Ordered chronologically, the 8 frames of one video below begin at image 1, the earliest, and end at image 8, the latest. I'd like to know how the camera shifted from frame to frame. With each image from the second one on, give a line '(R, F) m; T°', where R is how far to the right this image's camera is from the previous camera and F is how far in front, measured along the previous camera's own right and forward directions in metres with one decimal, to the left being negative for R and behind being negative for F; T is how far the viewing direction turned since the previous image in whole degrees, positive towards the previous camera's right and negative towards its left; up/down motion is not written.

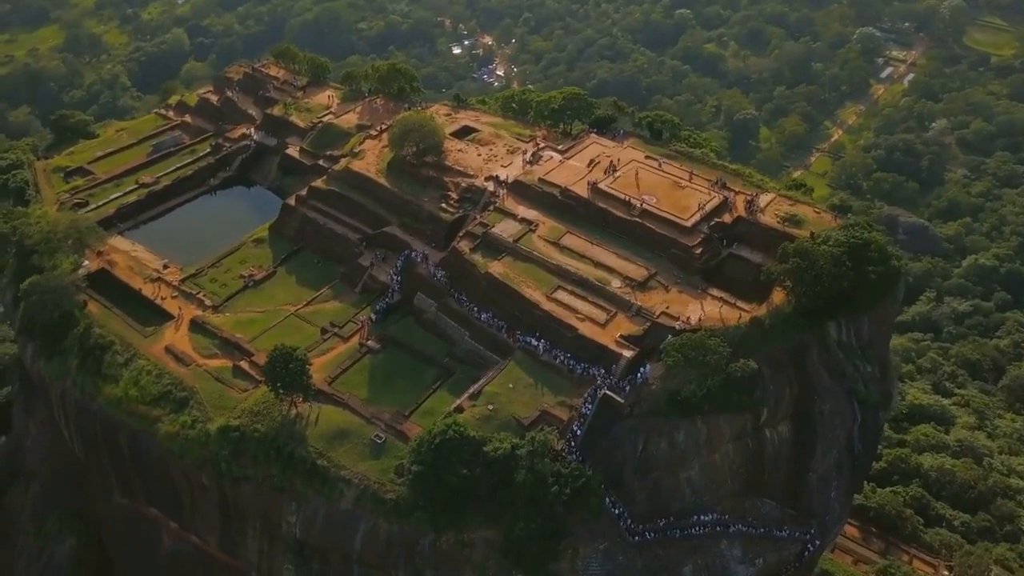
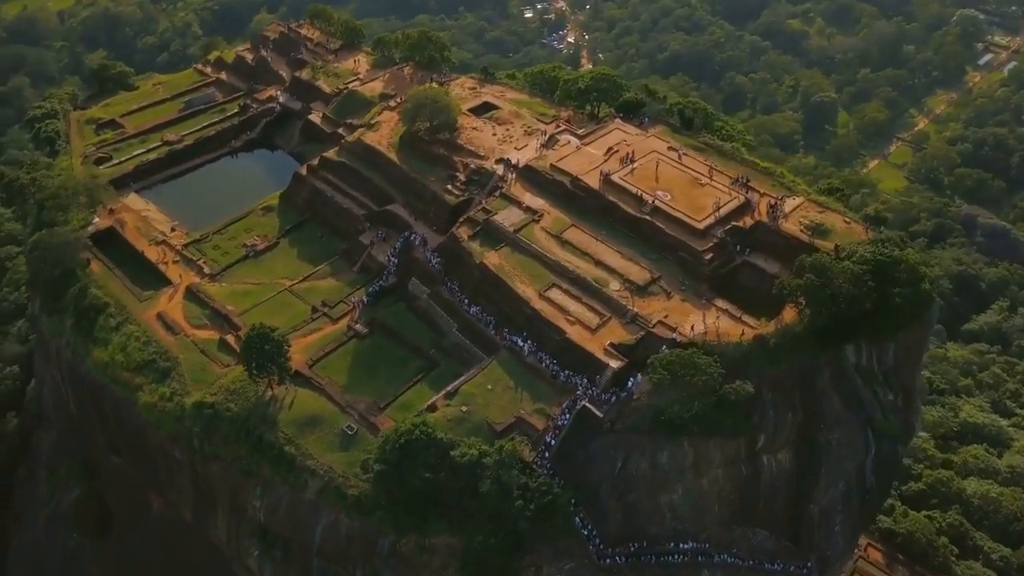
(+3.4, +2.3) m; -5°
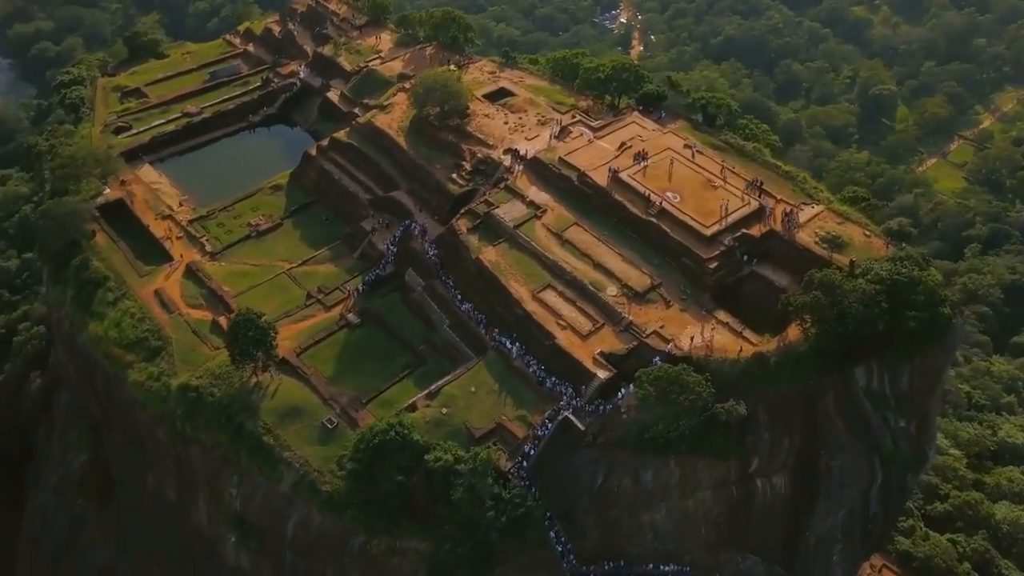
(+2.3, +1.5) m; -3°
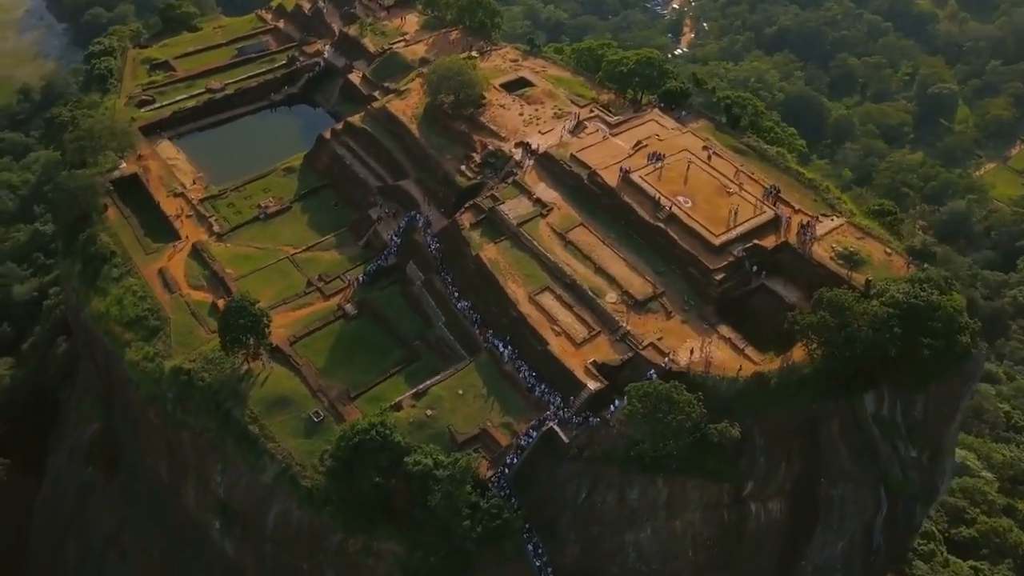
(+2.0, +1.2) m; -3°
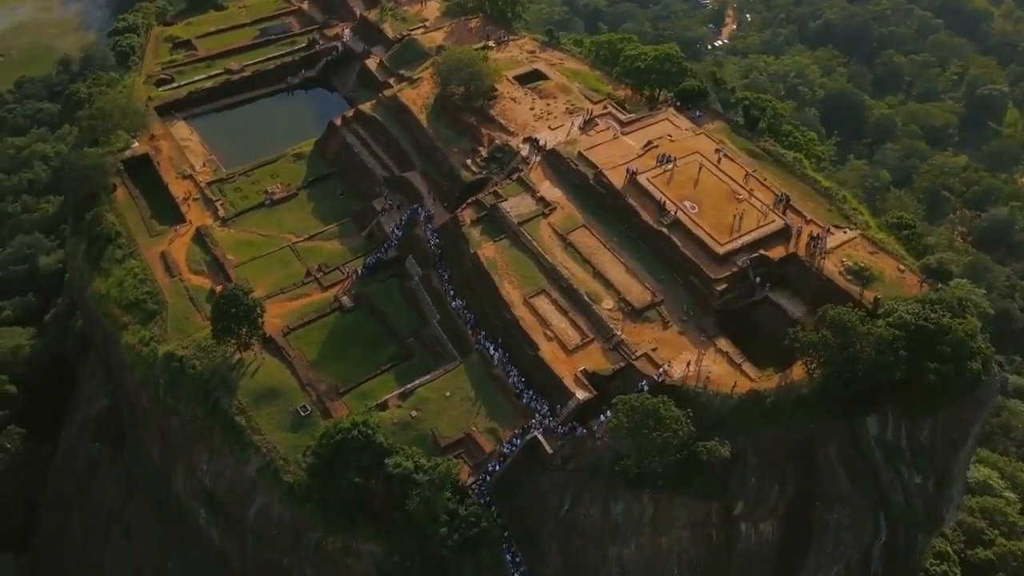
(+1.6, +0.9) m; -2°
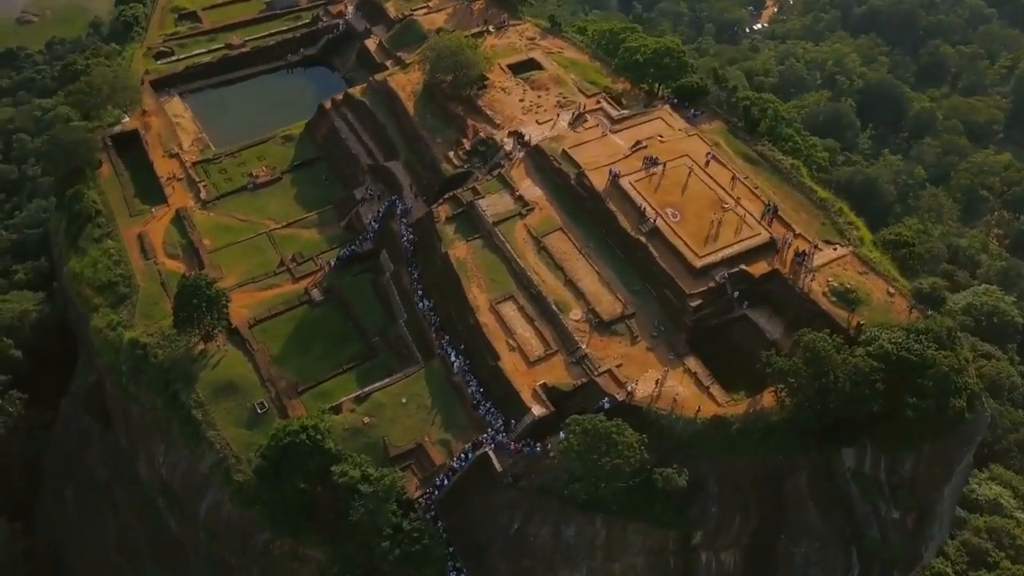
(+2.6, +1.4) m; -2°
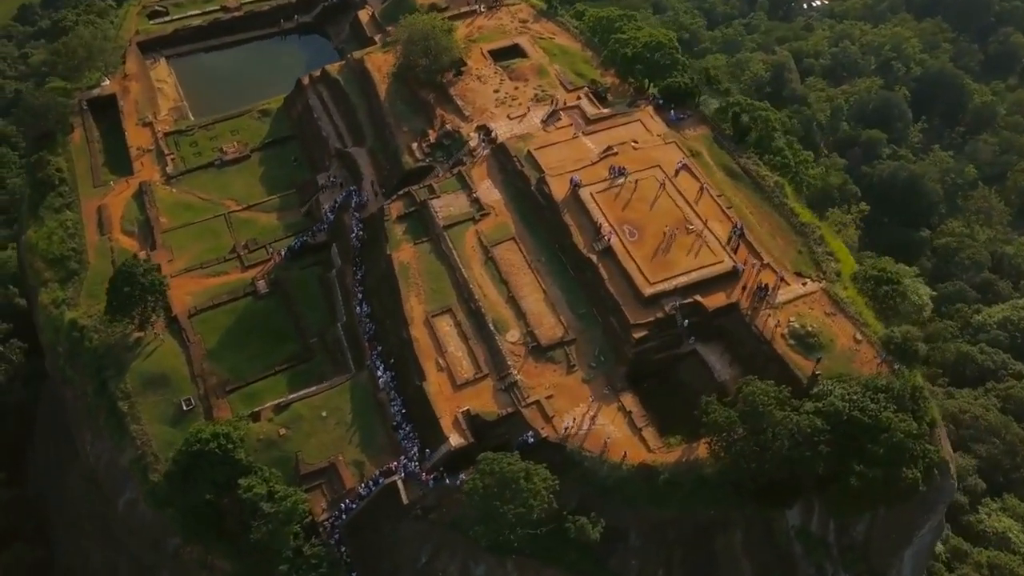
(+3.9, +2.3) m; -3°
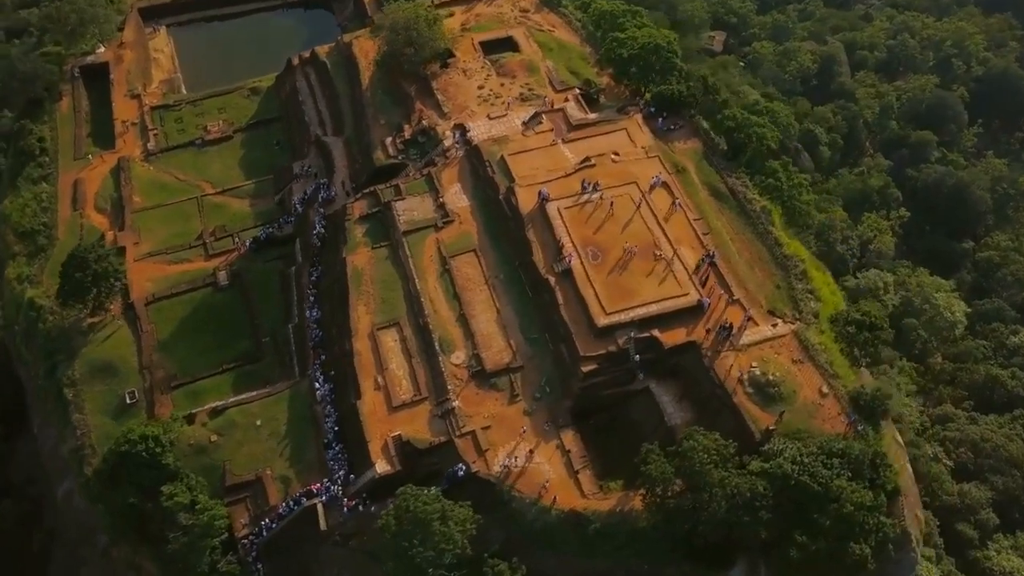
(+3.1, +1.8) m; -3°
